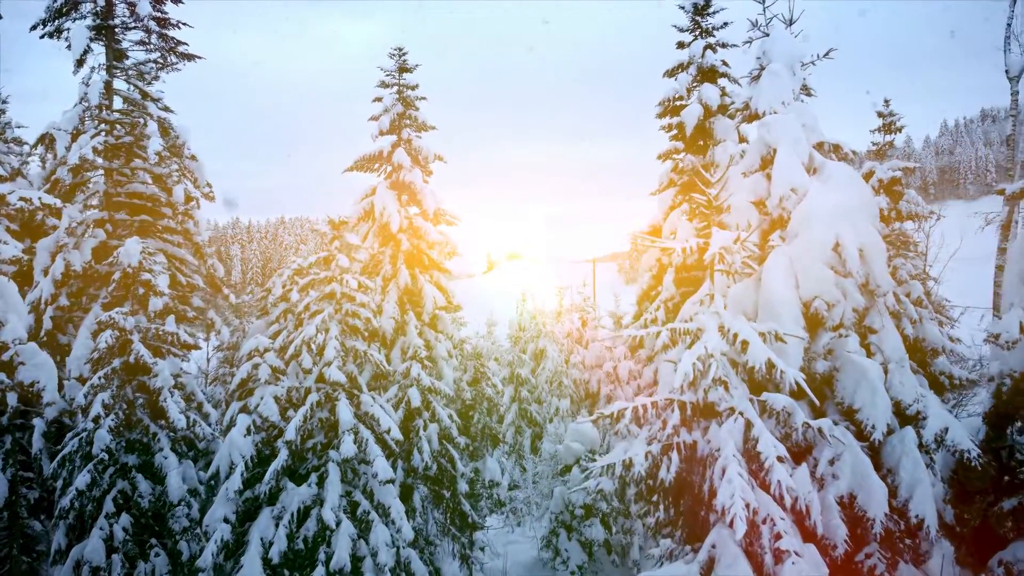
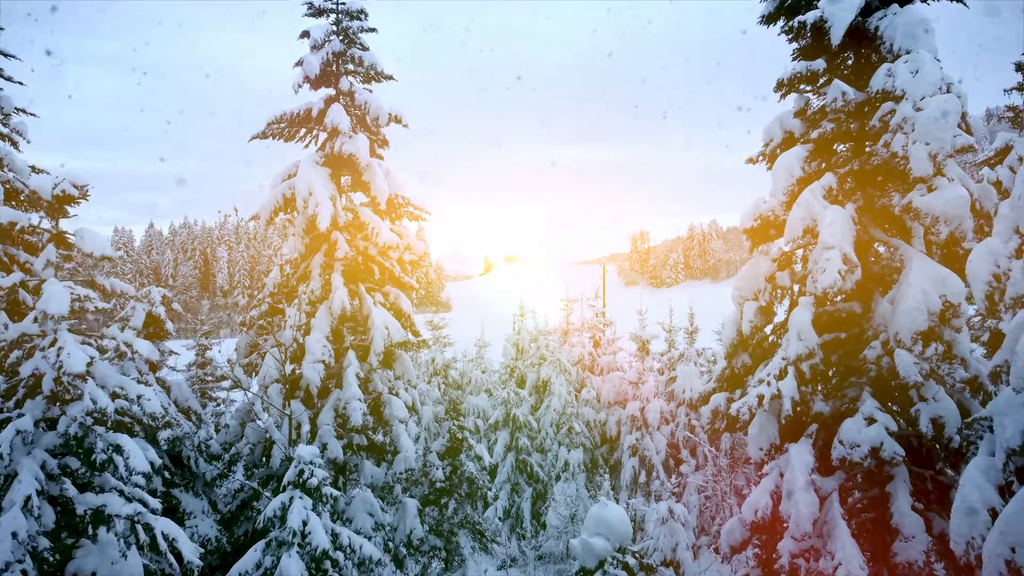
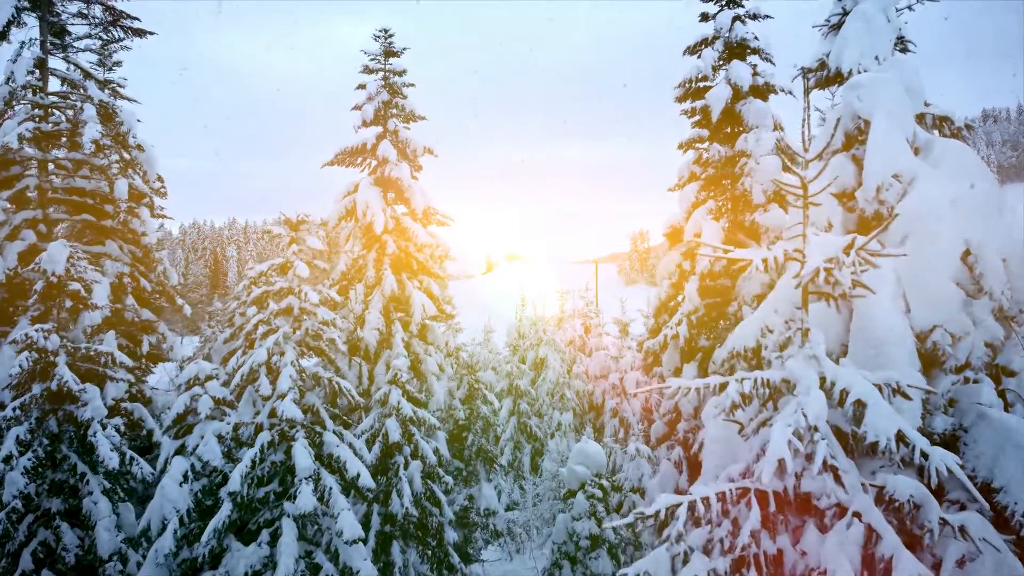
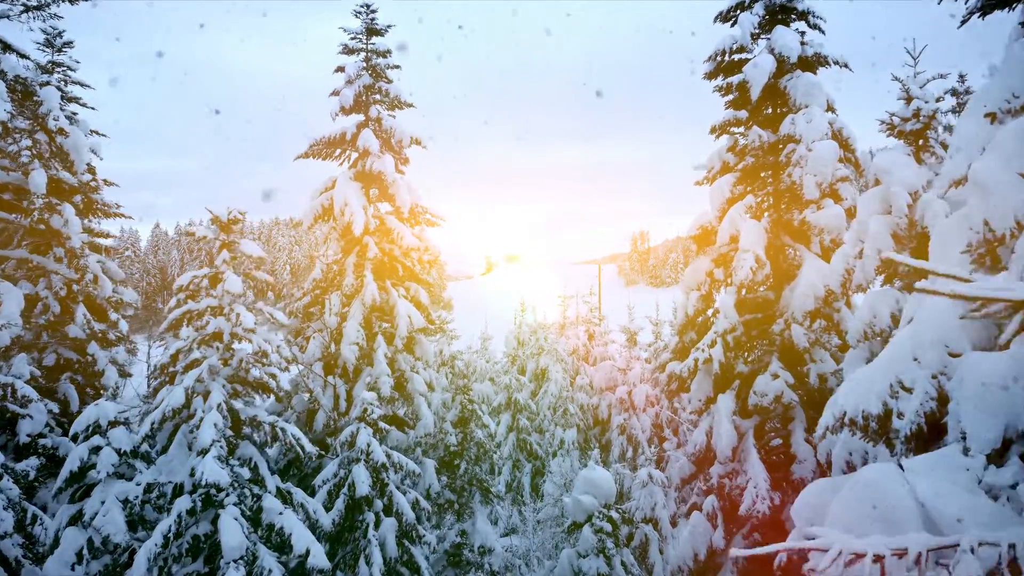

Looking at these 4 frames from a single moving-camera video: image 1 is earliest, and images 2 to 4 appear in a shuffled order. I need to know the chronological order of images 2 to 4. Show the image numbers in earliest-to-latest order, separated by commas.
3, 4, 2
